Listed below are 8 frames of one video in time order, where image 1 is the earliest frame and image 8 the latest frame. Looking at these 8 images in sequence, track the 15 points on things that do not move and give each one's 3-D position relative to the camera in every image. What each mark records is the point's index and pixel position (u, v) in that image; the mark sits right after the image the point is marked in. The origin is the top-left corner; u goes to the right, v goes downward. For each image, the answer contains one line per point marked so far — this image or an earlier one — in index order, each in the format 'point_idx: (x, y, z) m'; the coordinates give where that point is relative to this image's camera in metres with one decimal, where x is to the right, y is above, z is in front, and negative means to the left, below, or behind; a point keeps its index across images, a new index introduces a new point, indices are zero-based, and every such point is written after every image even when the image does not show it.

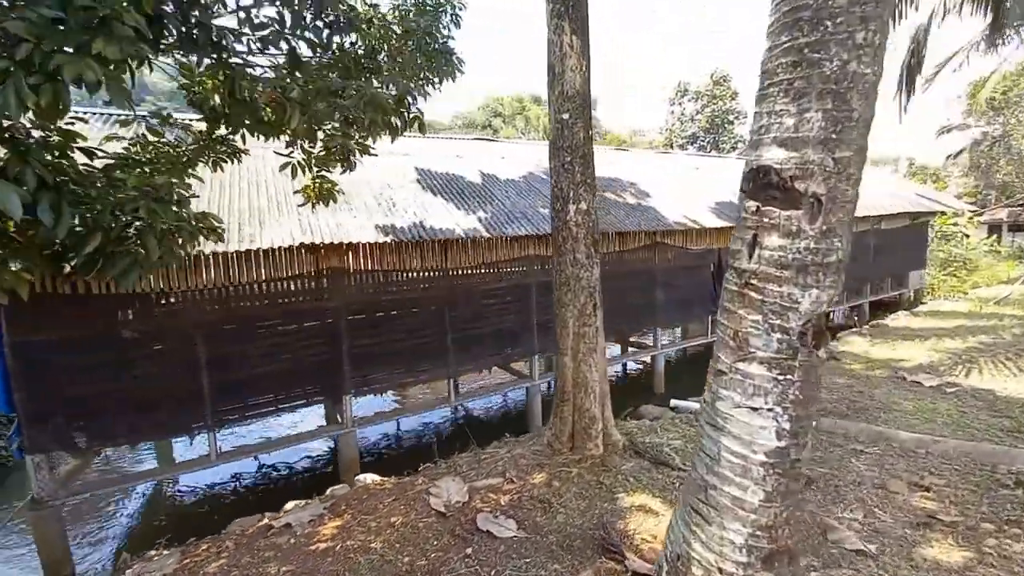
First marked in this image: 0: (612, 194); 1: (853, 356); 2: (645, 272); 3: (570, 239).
0: (+2.0, +1.9, +8.4) m
1: (+6.2, -1.2, +7.5) m
2: (+2.9, +0.3, +8.7) m
3: (+0.6, +0.5, +4.3) m
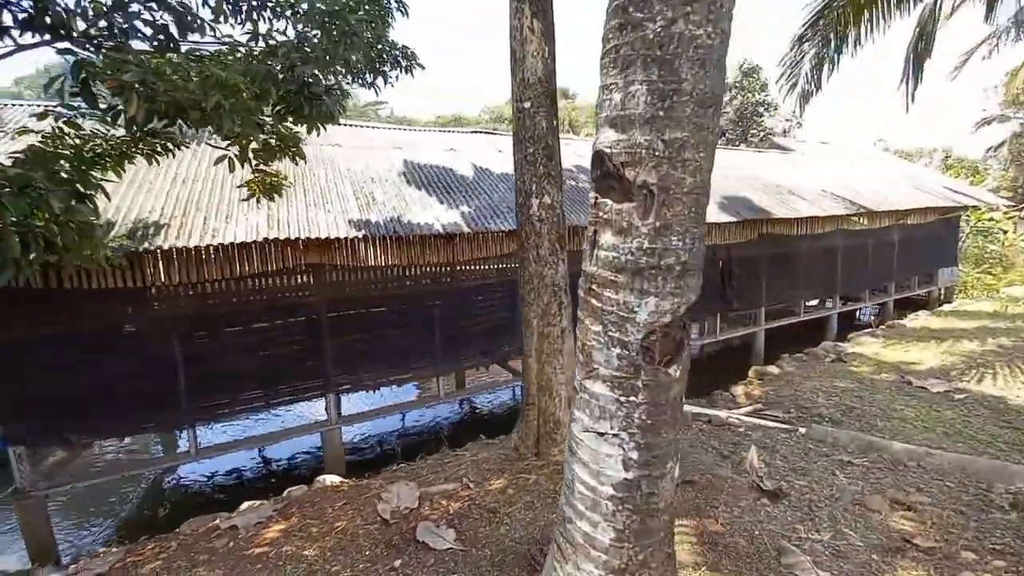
0: (+1.9, +2.0, +8.0) m
1: (+5.9, -1.2, +6.9) m
2: (+2.7, +0.4, +8.4) m
3: (+0.2, +0.5, +4.1) m
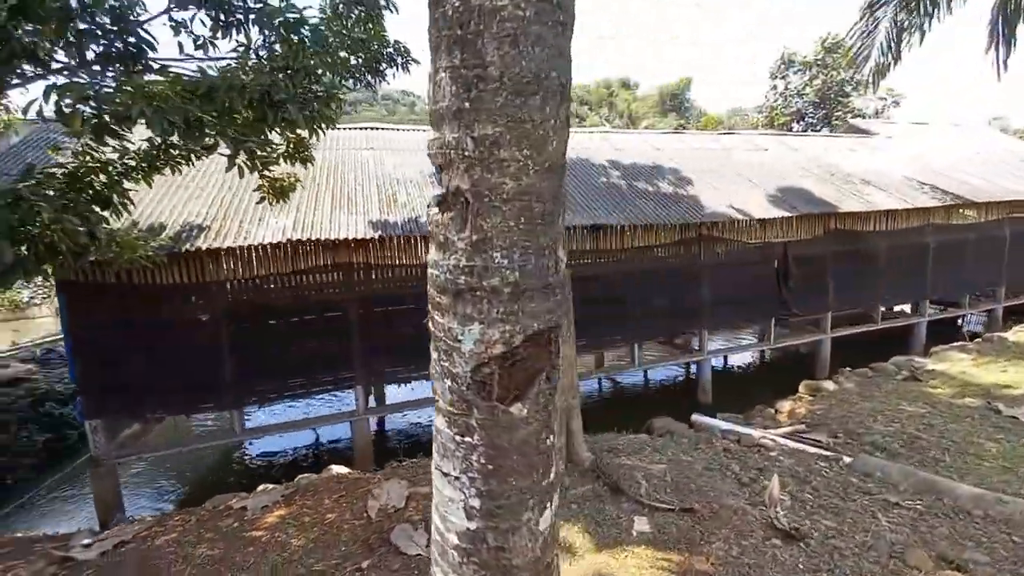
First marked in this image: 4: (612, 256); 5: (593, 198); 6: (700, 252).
0: (+2.4, +2.0, +7.6) m
1: (+6.2, -1.3, +5.9) m
2: (+3.3, +0.3, +7.8) m
3: (+0.2, +0.5, +3.9) m
4: (+1.8, +0.5, +7.4) m
5: (+1.4, +1.5, +6.9) m
6: (+3.7, +0.7, +7.9) m
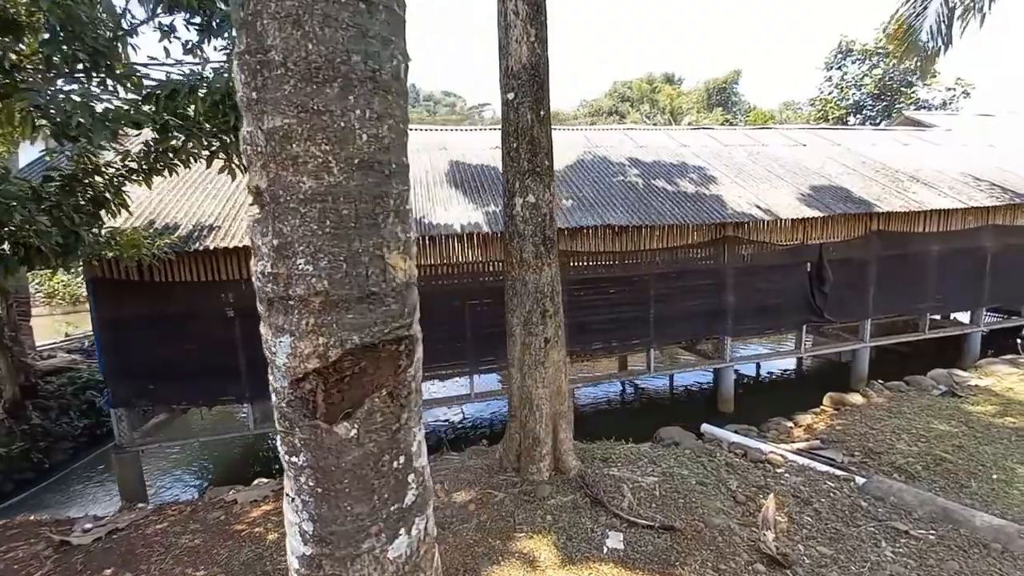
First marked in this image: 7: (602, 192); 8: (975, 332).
0: (+2.6, +1.9, +7.2) m
1: (+6.2, -1.4, +5.3) m
2: (+3.4, +0.3, +7.4) m
3: (0.0, +0.5, +3.8) m
4: (+1.9, +0.4, +7.1) m
5: (+1.5, +1.5, +6.6) m
6: (+3.9, +0.6, +7.5) m
7: (+1.4, +1.6, +6.8) m
8: (+9.9, -1.0, +8.8) m
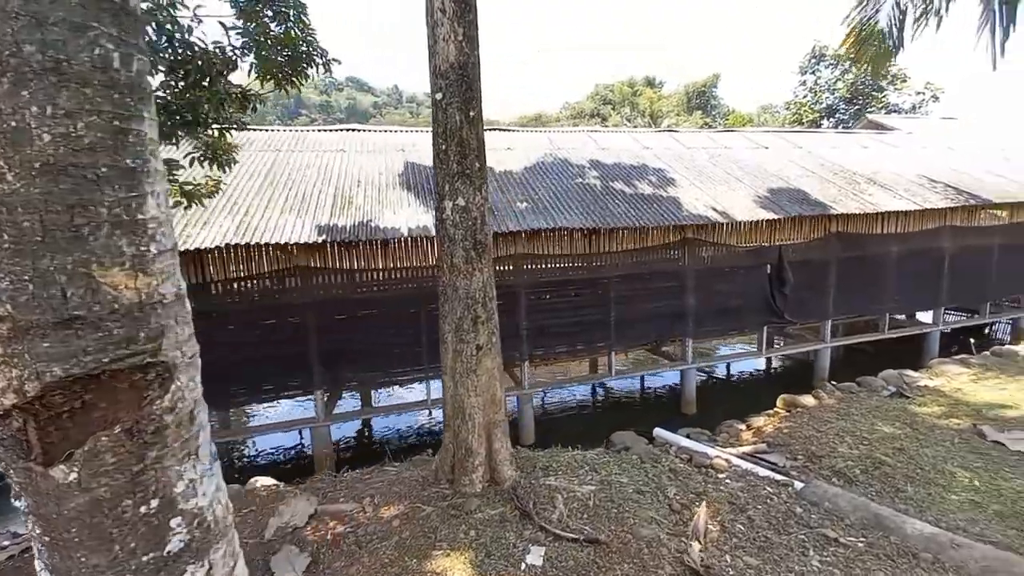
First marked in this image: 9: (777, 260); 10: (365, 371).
0: (+1.9, +1.9, +7.2) m
1: (+5.5, -1.4, +5.3) m
2: (+2.7, +0.2, +7.4) m
3: (-0.6, +0.4, +3.7) m
4: (+1.2, +0.4, +7.1) m
5: (+0.8, +1.4, +6.6) m
6: (+3.2, +0.6, +7.5) m
7: (+0.7, +1.5, +6.7) m
8: (+9.2, -1.0, +9.0) m
9: (+5.0, +0.5, +7.8) m
10: (-2.3, -1.3, +6.4) m
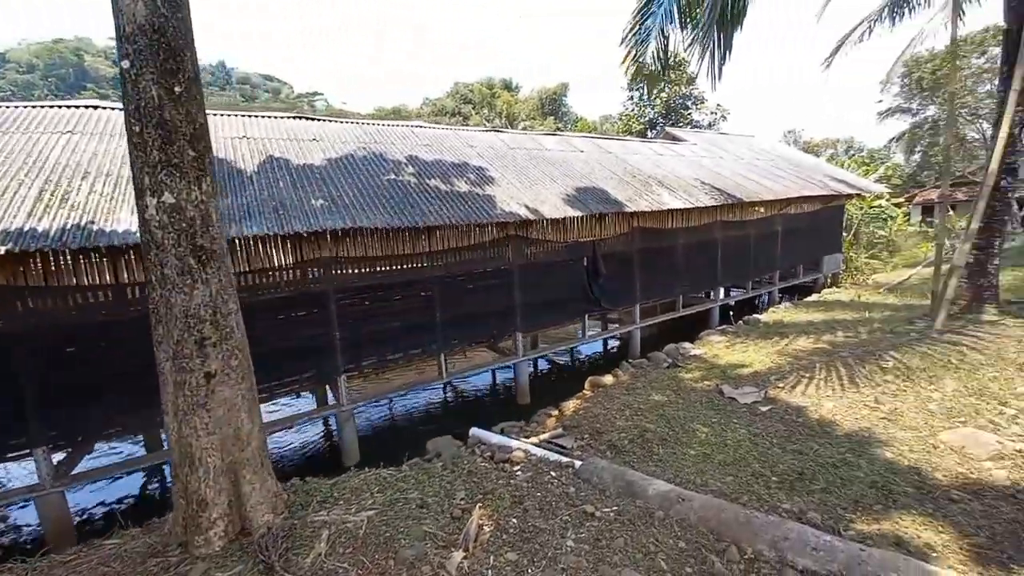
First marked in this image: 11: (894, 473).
0: (-1.3, +1.9, +7.0) m
1: (+2.9, -1.1, +6.4) m
2: (-0.5, +0.3, +7.5) m
3: (-2.6, +0.3, +3.0) m
4: (-1.8, +0.4, +6.7) m
5: (-2.1, +1.3, +6.1) m
6: (-0.1, +0.7, +7.7) m
7: (-2.2, +1.5, +6.2) m
8: (+5.3, -0.5, +11.0) m
9: (+1.6, +0.7, +8.5) m
10: (-4.9, -1.5, +5.1) m
11: (+3.0, -1.5, +3.2) m
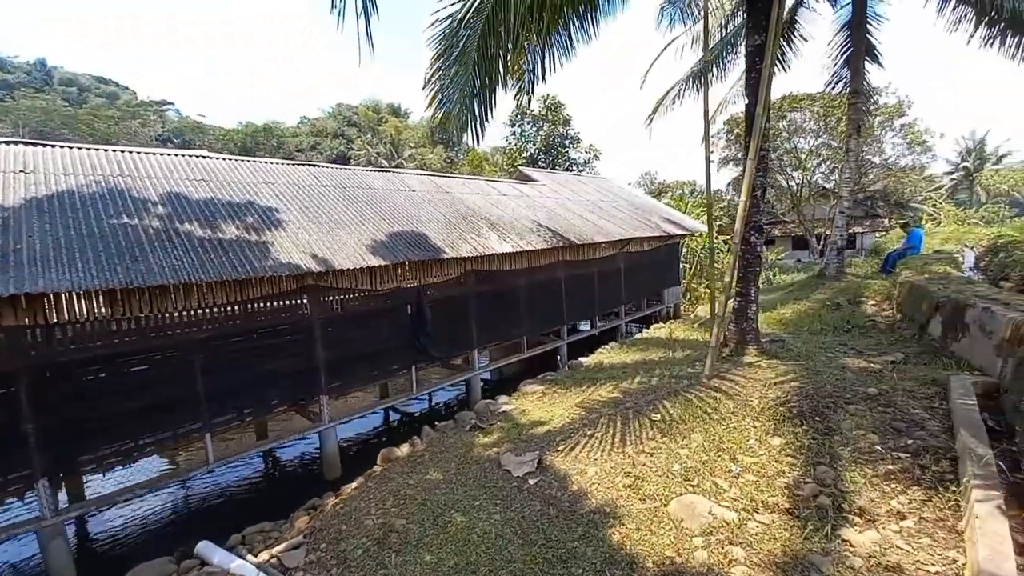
0: (-4.5, +1.0, +5.9) m
1: (-0.1, -1.9, +6.1) m
2: (-3.7, -0.6, +6.5) m
3: (-4.7, -0.4, +1.6) m
4: (-4.8, -0.5, +5.4) m
5: (-5.0, +0.5, +4.8) m
6: (-3.3, -0.3, +6.8) m
7: (-5.2, +0.6, +4.9) m
8: (+1.2, -1.5, +11.1) m
9: (-1.9, -0.2, +8.0) m
10: (-7.3, -2.4, +3.1) m
11: (+0.7, -2.0, +3.0) m
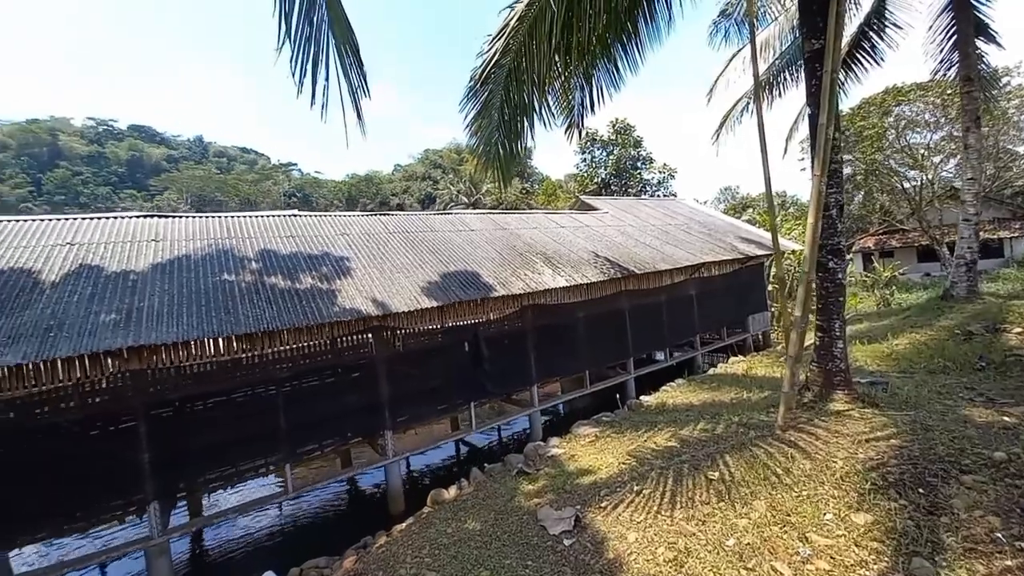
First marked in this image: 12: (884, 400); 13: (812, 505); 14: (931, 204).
0: (-3.8, +0.2, +6.7) m
1: (+0.6, -2.5, +5.8) m
2: (-2.9, -1.4, +7.0) m
3: (-4.8, -0.9, +2.4) m
4: (-4.2, -1.2, +6.2) m
5: (-4.5, -0.2, +5.7) m
6: (-2.5, -1.0, +7.2) m
7: (-4.6, -0.1, +5.8) m
8: (+2.8, -2.3, +10.5) m
9: (-0.9, -1.0, +8.1) m
10: (-7.1, -3.1, +4.2) m
11: (+0.8, -2.4, +2.6) m
12: (+4.6, -1.4, +5.1) m
13: (+2.6, -1.9, +3.6) m
14: (+18.9, +3.8, +18.6) m
